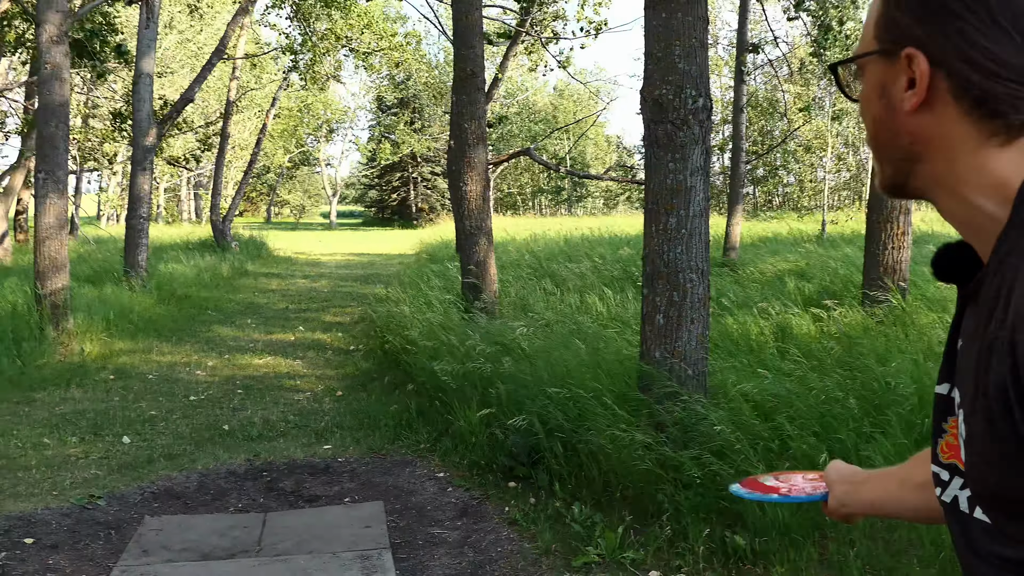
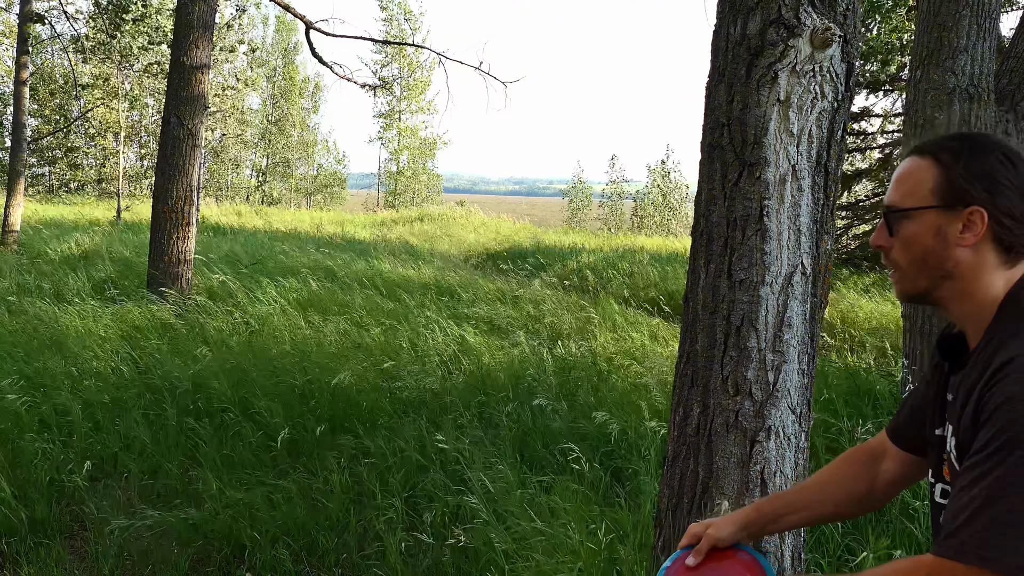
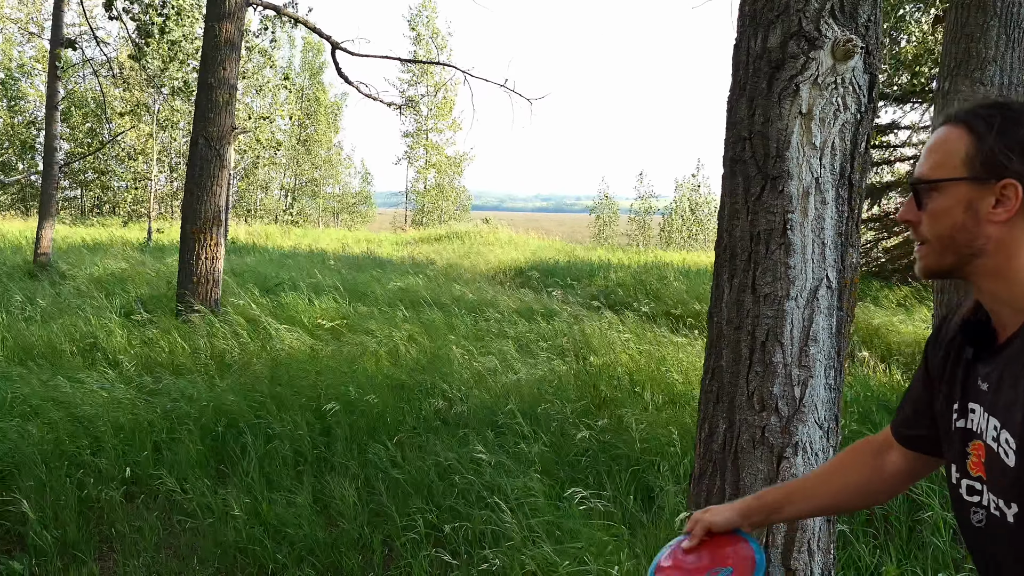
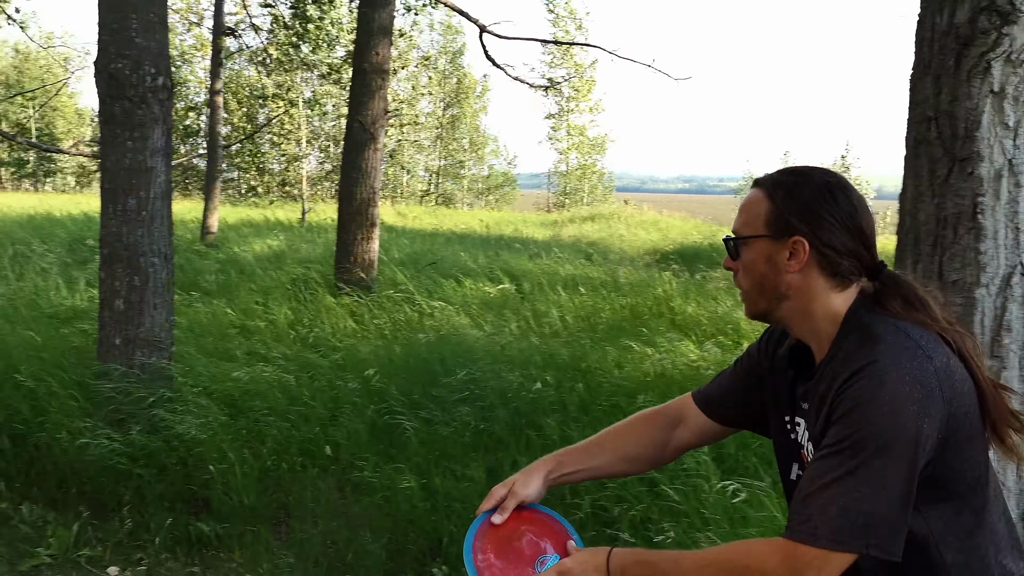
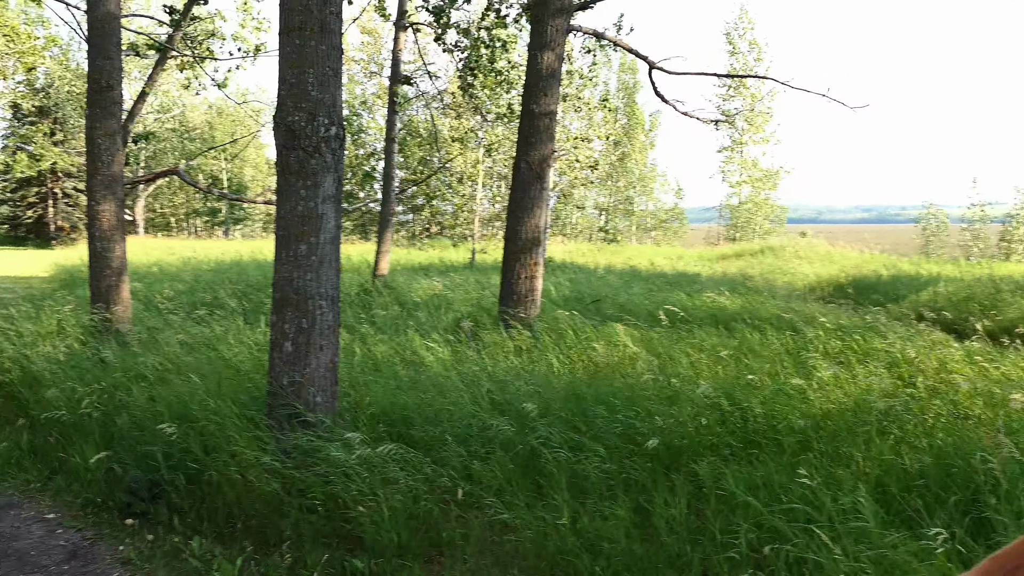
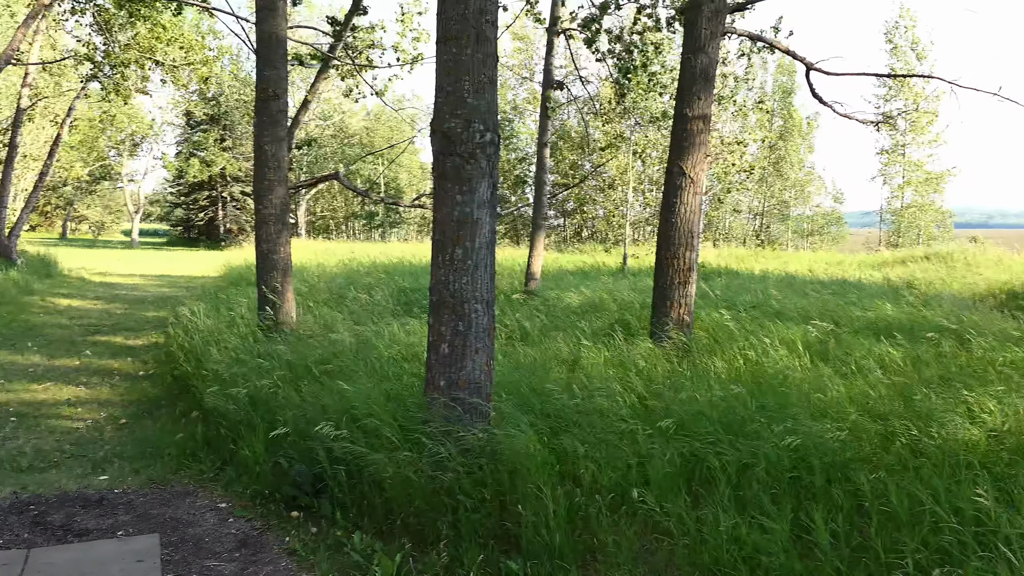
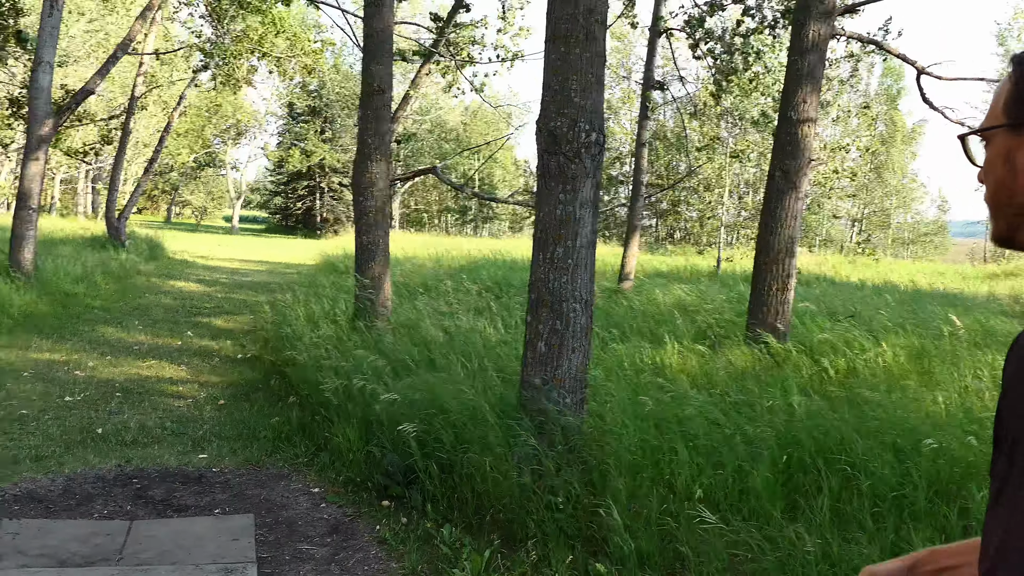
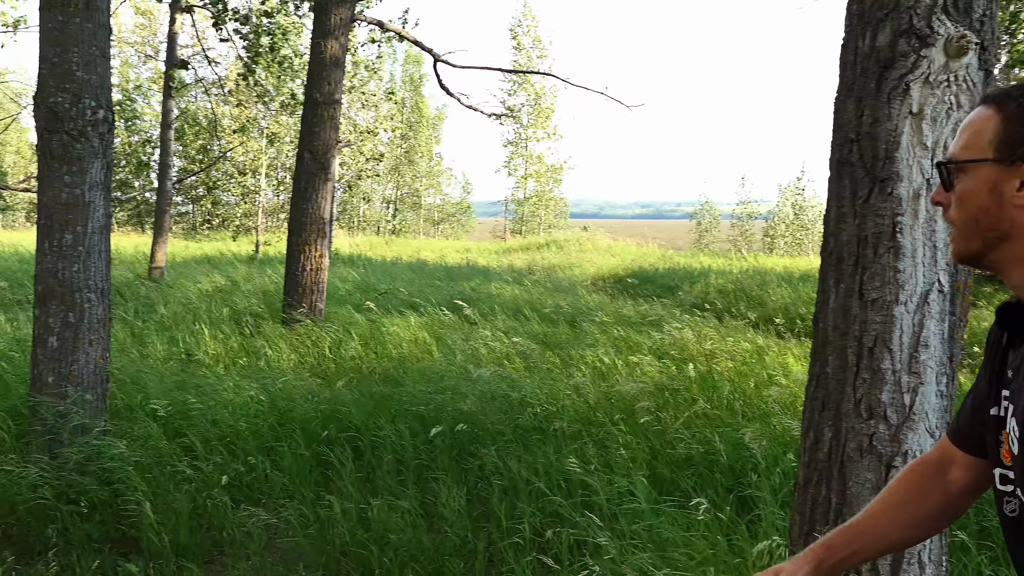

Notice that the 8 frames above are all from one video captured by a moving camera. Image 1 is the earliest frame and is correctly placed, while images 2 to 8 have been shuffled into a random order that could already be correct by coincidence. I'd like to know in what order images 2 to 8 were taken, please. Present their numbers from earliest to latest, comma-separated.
7, 6, 5, 8, 3, 2, 4
